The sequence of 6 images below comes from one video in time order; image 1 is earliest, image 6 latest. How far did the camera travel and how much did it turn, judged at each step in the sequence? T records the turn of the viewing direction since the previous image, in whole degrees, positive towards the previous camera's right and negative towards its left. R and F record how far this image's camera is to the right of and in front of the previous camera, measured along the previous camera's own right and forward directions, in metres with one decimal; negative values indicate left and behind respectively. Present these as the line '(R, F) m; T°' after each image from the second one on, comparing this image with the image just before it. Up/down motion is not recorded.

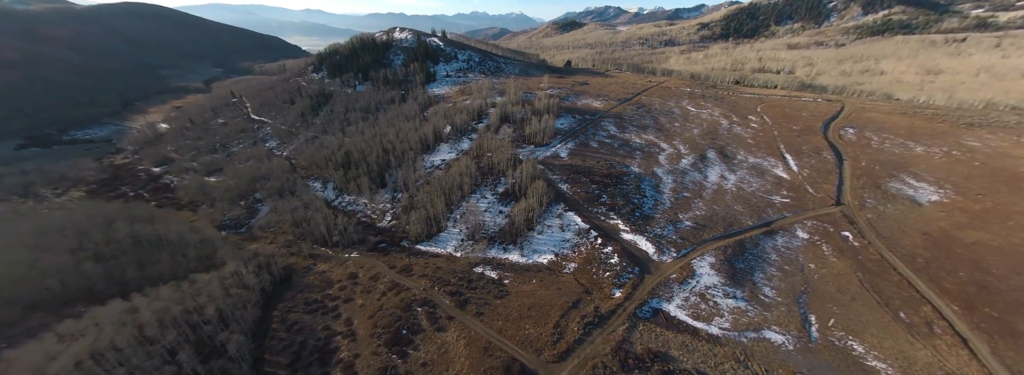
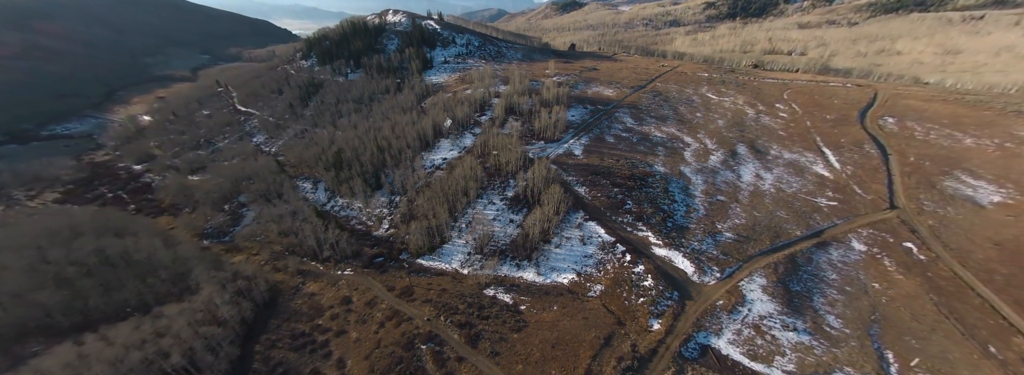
(-1.3, +4.1) m; 0°
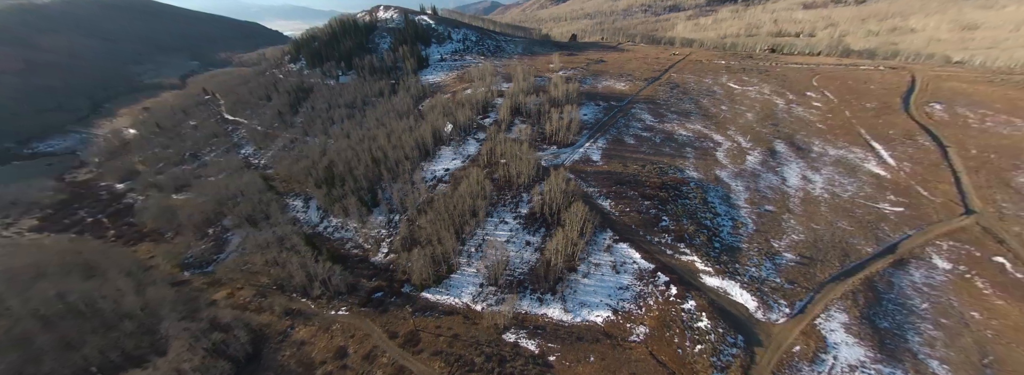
(-1.3, +4.2) m; 0°
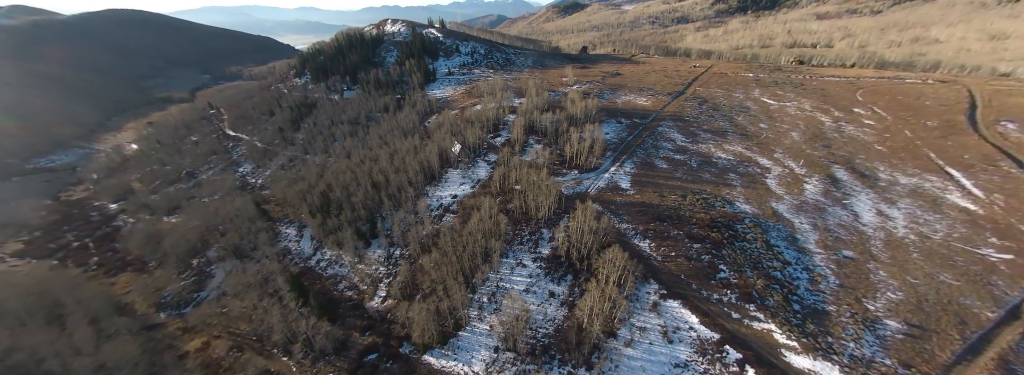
(-1.2, +4.3) m; -1°
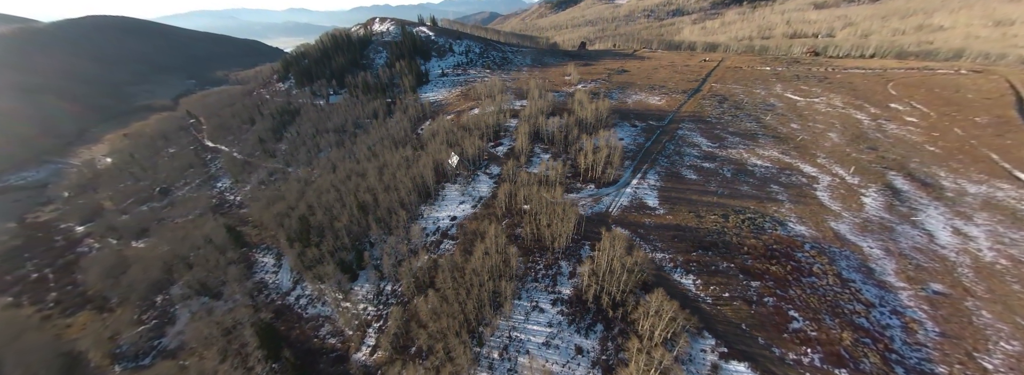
(-1.0, +4.4) m; +1°
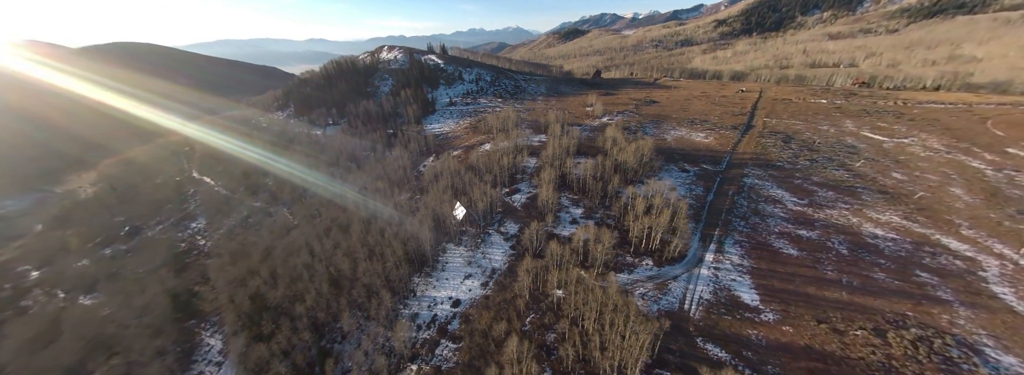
(-1.6, +7.4) m; -1°
